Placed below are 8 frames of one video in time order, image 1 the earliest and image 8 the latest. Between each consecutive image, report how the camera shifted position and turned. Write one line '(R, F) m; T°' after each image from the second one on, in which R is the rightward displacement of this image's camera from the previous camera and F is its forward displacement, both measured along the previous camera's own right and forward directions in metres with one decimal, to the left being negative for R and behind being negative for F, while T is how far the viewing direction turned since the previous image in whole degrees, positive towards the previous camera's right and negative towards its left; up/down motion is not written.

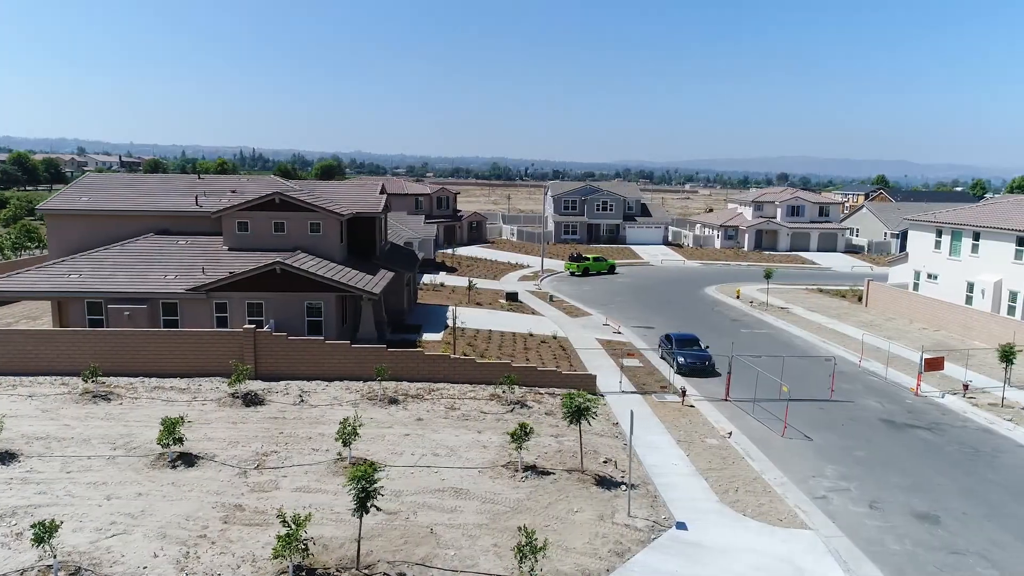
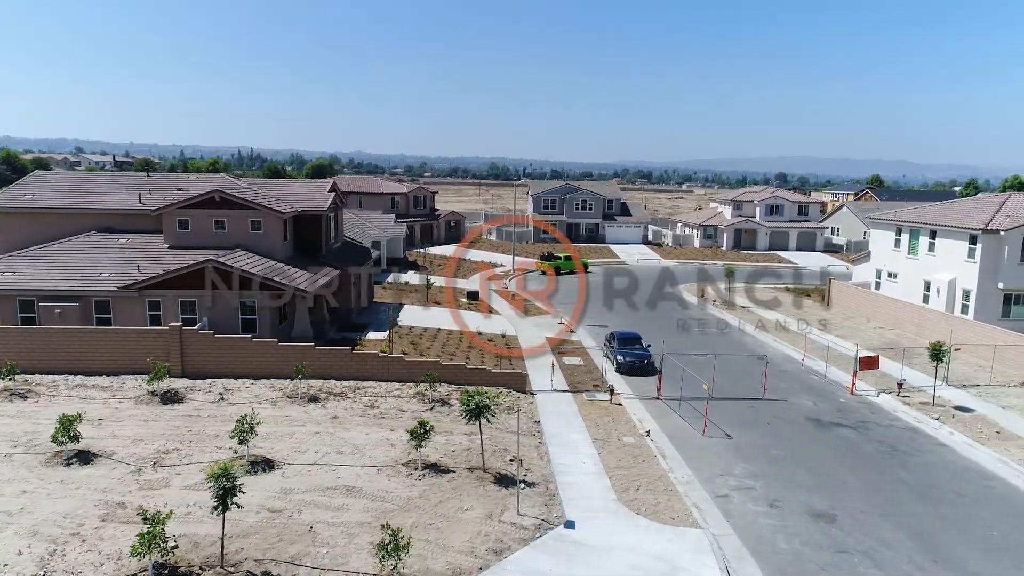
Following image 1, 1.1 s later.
(+2.3, +0.1) m; 0°
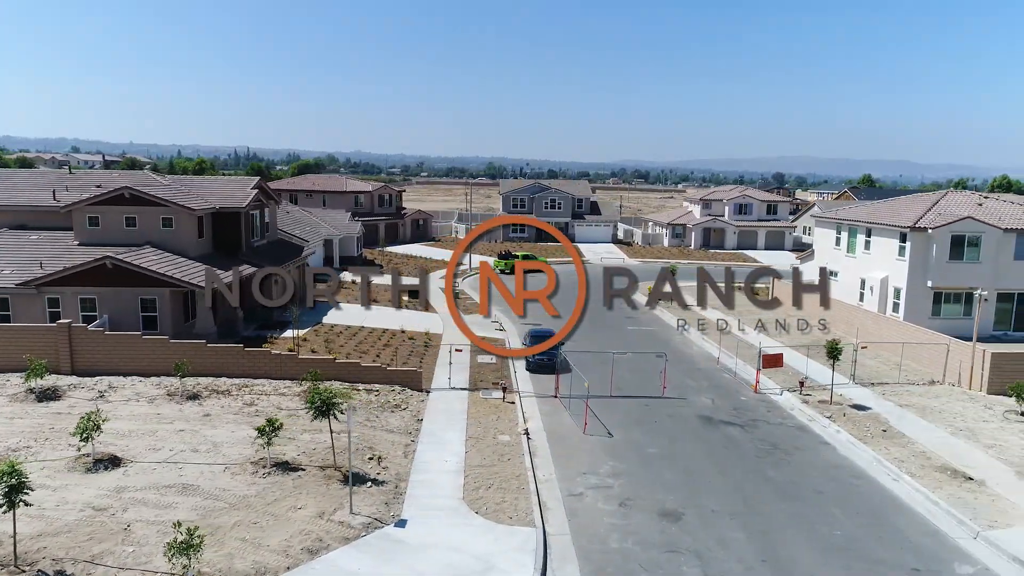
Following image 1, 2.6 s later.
(+3.4, +0.2) m; 0°
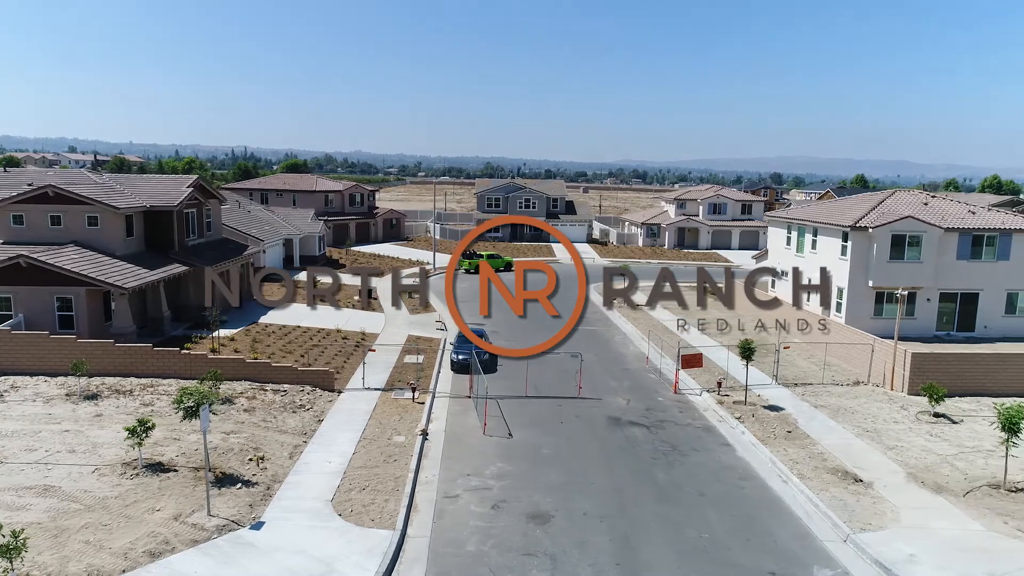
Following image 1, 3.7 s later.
(+2.8, +0.2) m; 0°
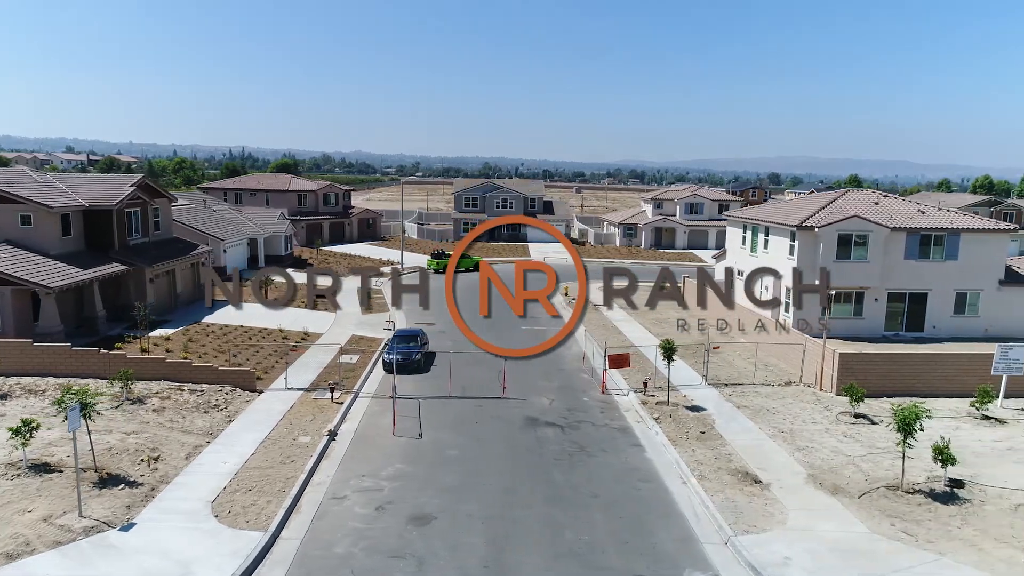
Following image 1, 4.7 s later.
(+2.5, +0.1) m; 0°
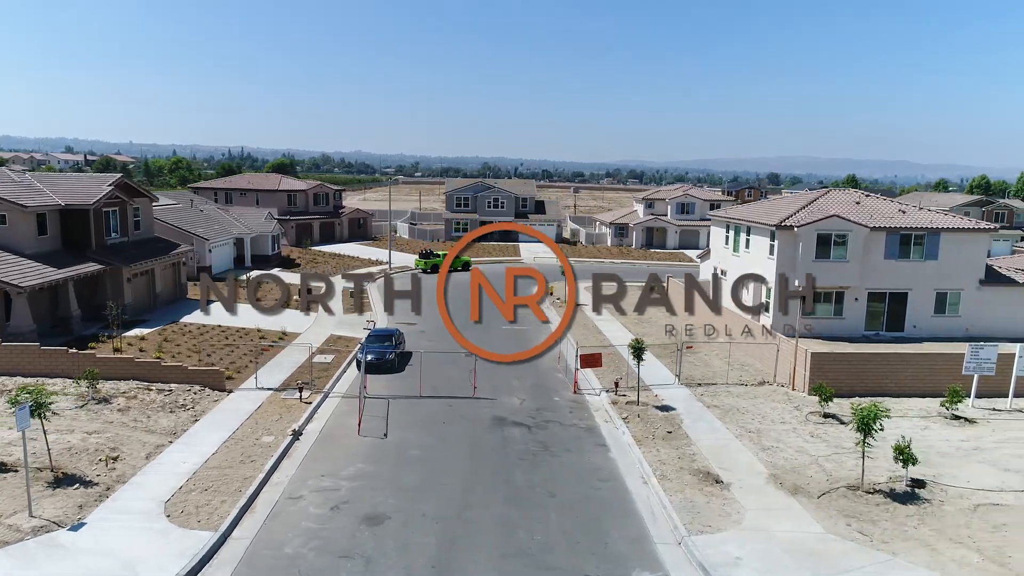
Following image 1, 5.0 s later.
(+1.0, +0.1) m; 0°
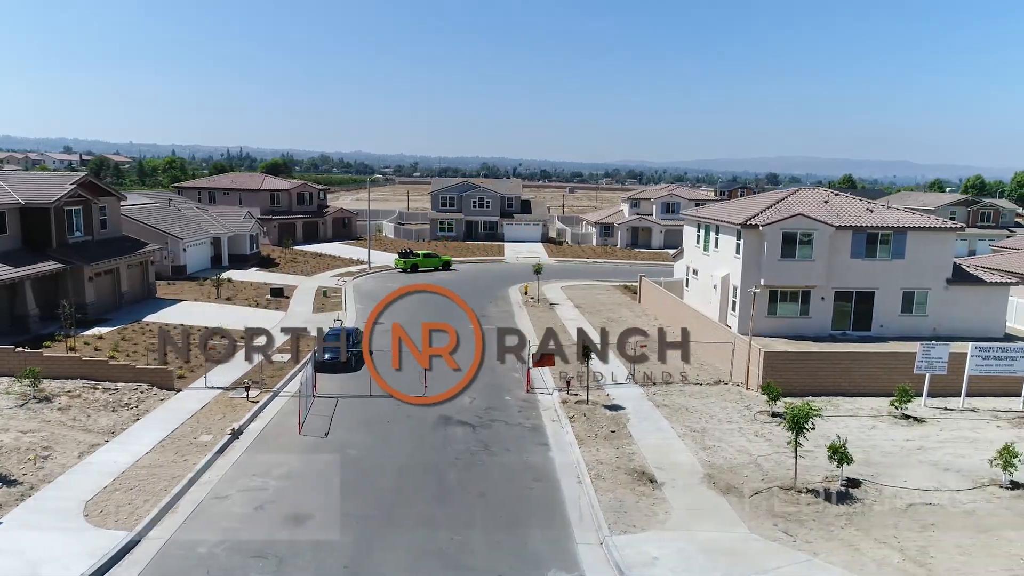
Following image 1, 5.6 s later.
(+1.6, +0.1) m; 0°
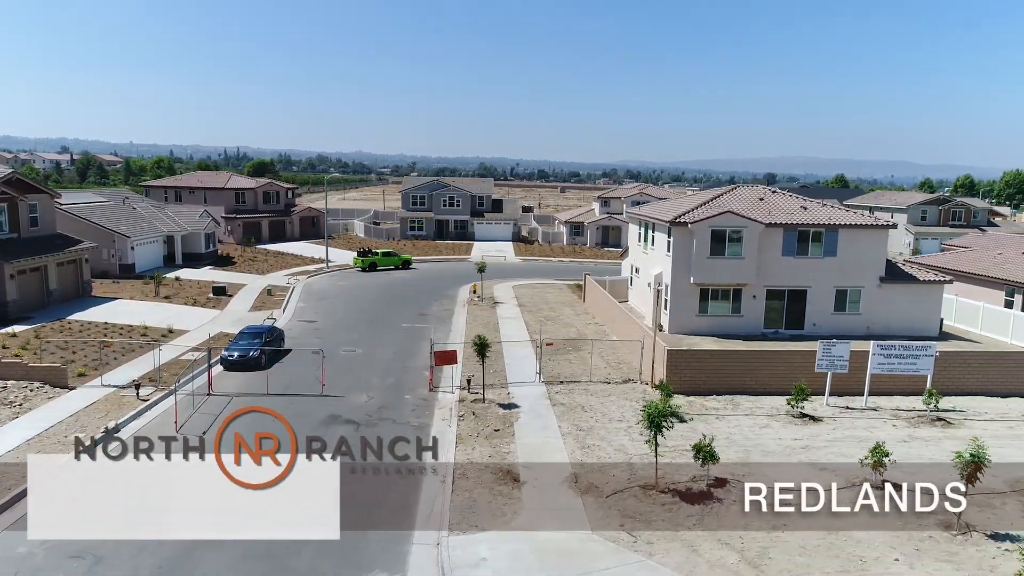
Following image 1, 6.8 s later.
(+3.3, +0.3) m; 0°
